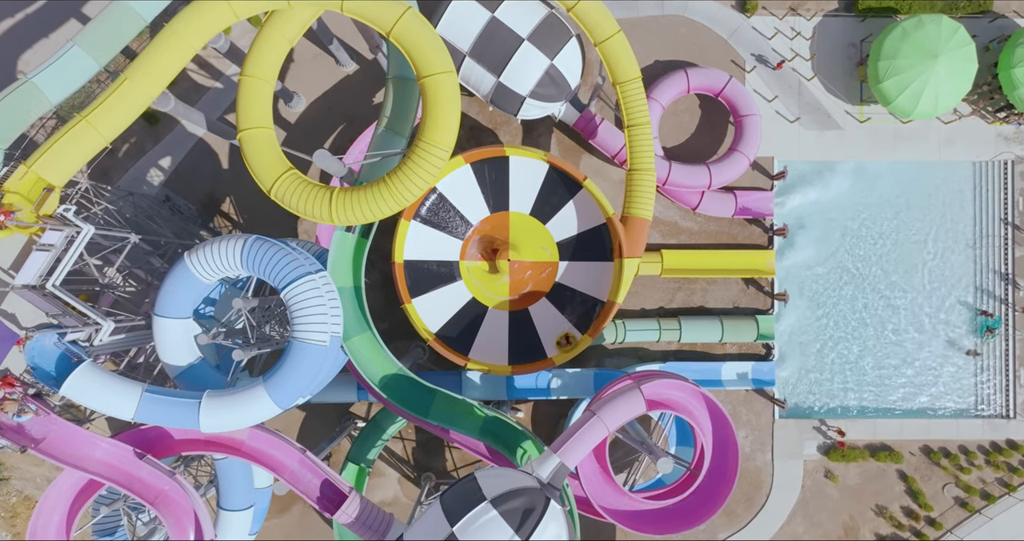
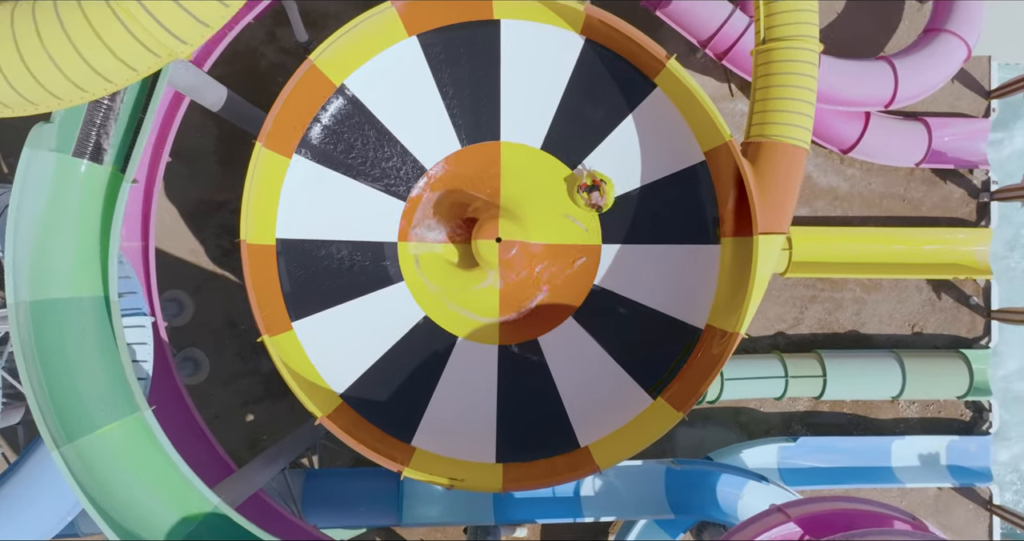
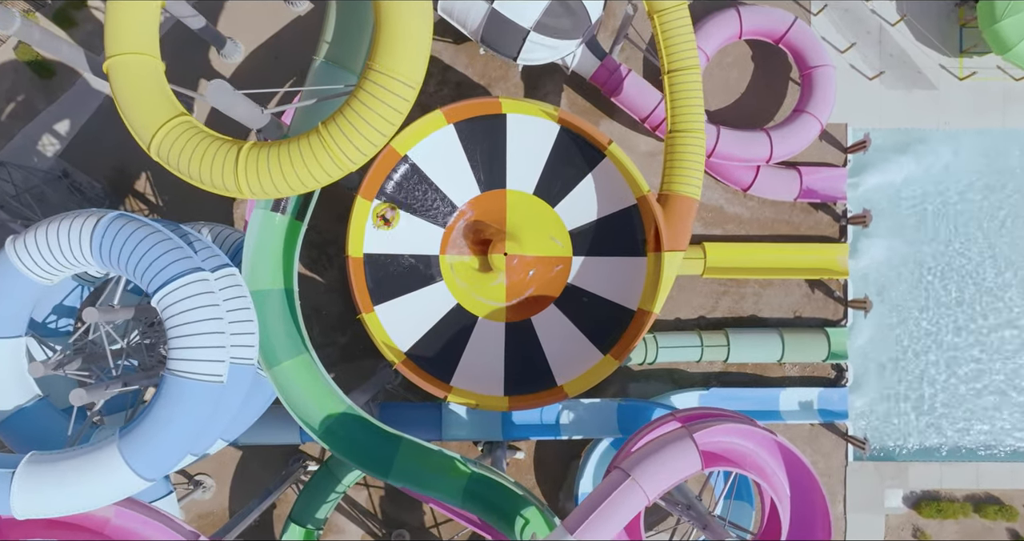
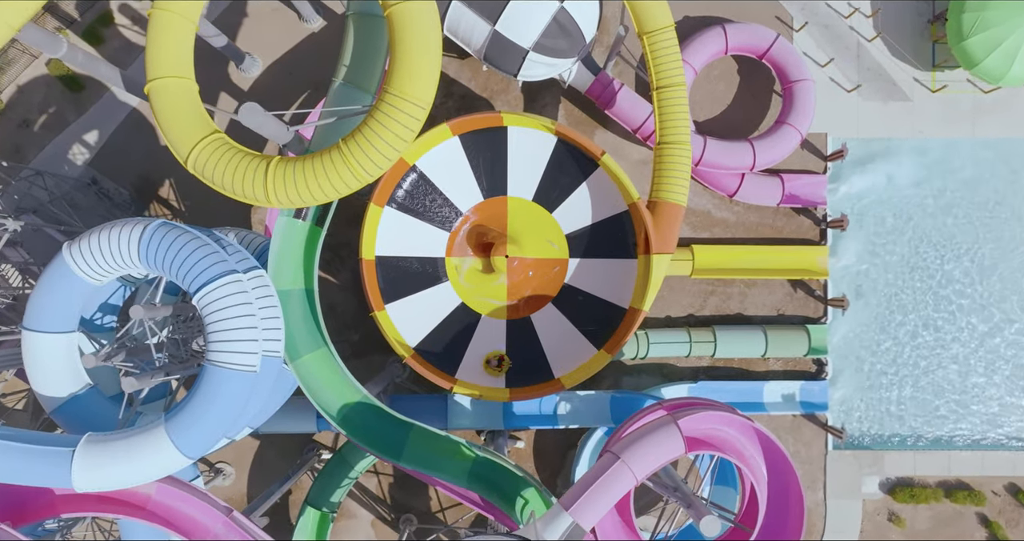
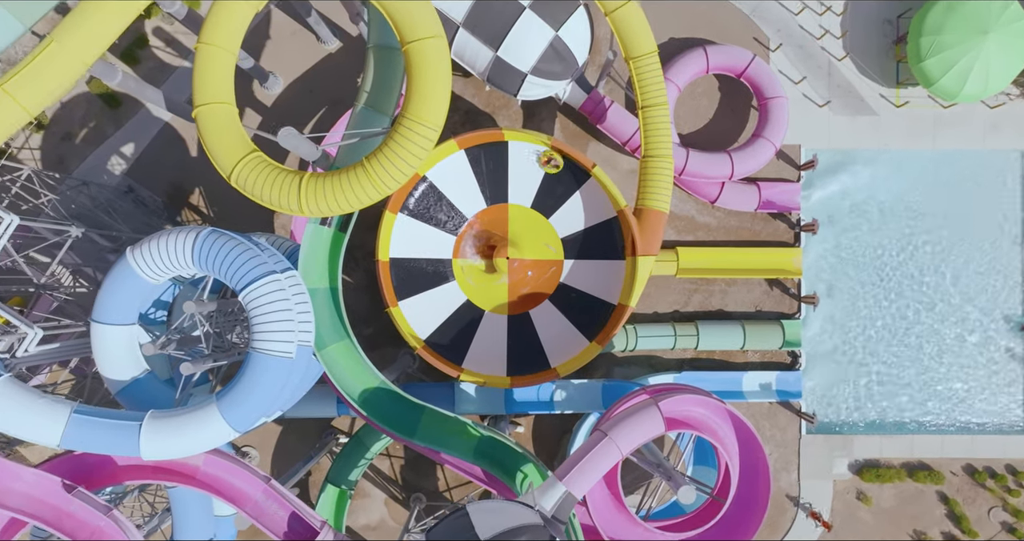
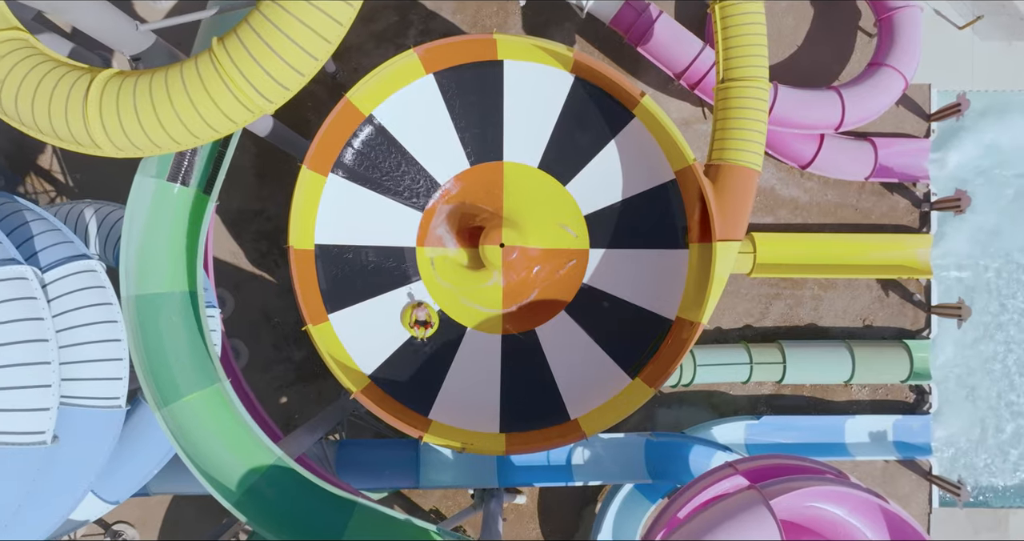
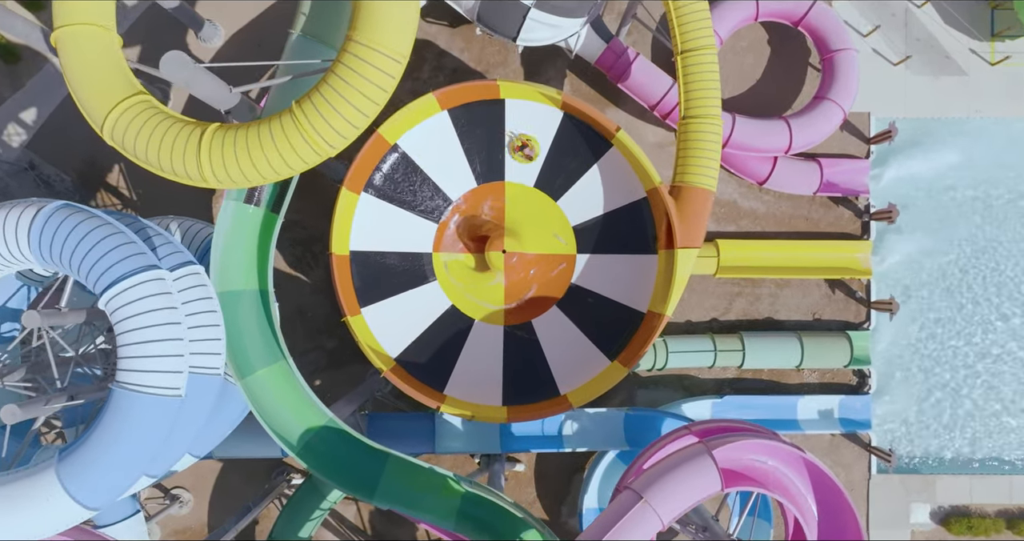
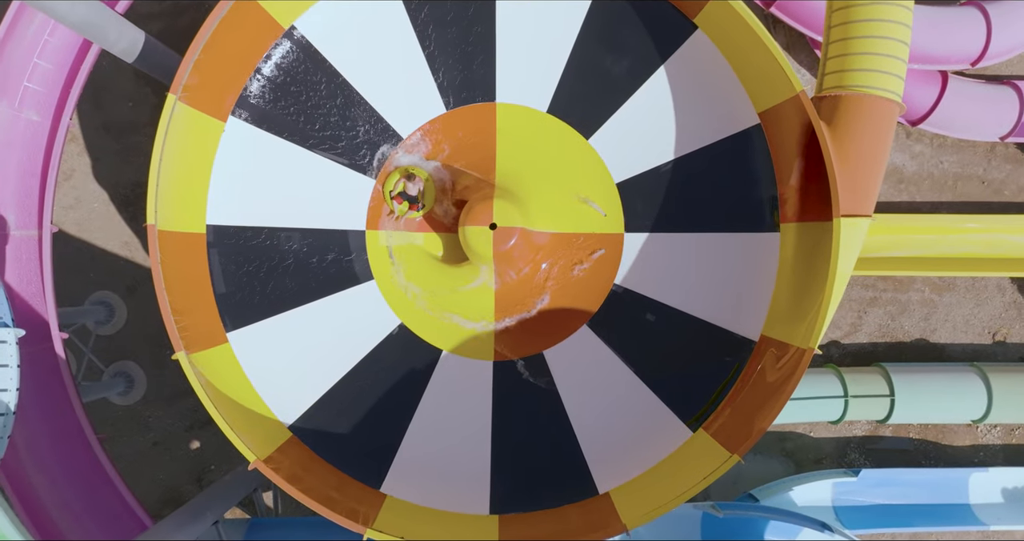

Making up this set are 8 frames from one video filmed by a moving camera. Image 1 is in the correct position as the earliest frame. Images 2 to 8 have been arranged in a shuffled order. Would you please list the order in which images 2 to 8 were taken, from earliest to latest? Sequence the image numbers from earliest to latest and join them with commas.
5, 4, 3, 7, 6, 2, 8
